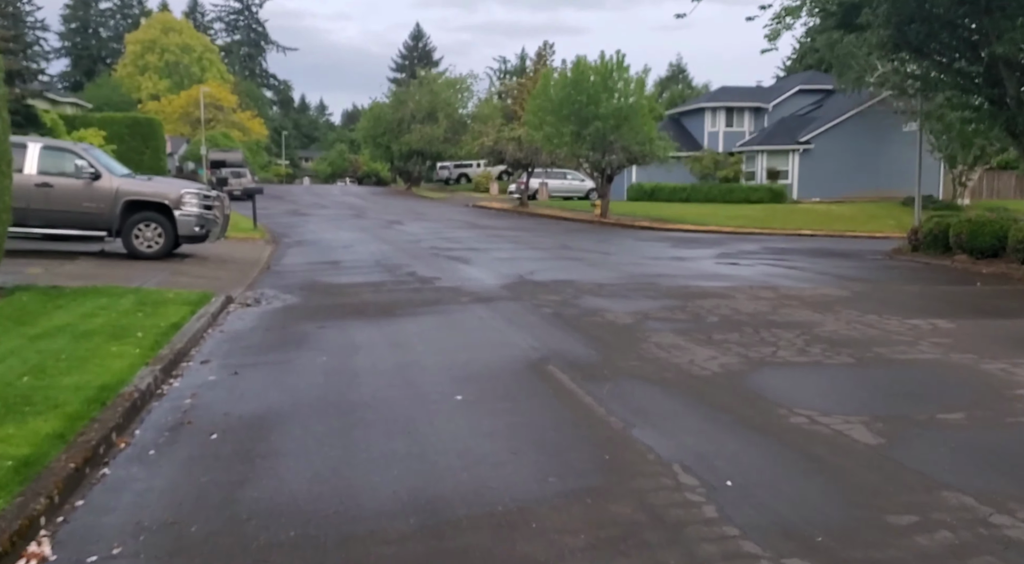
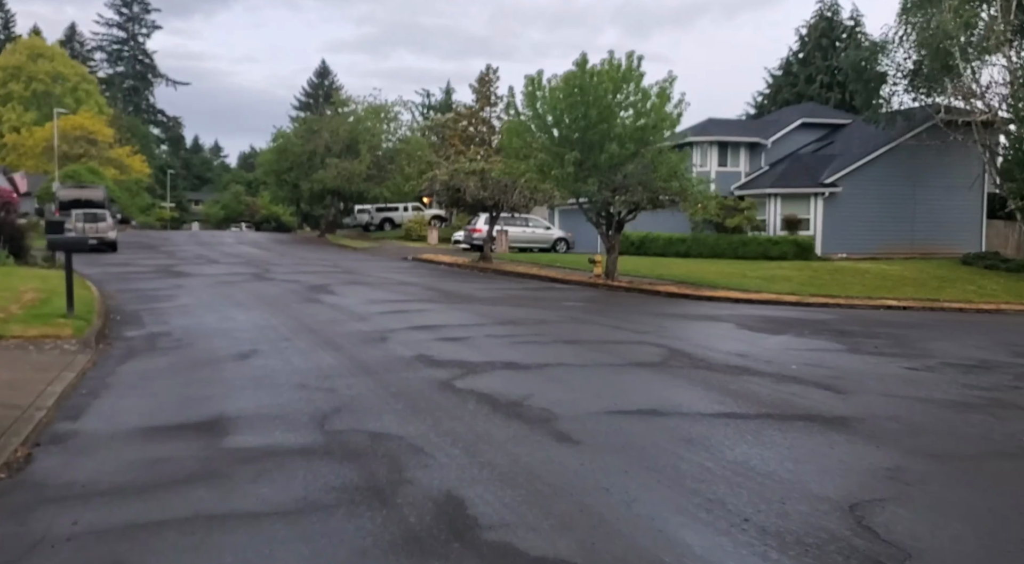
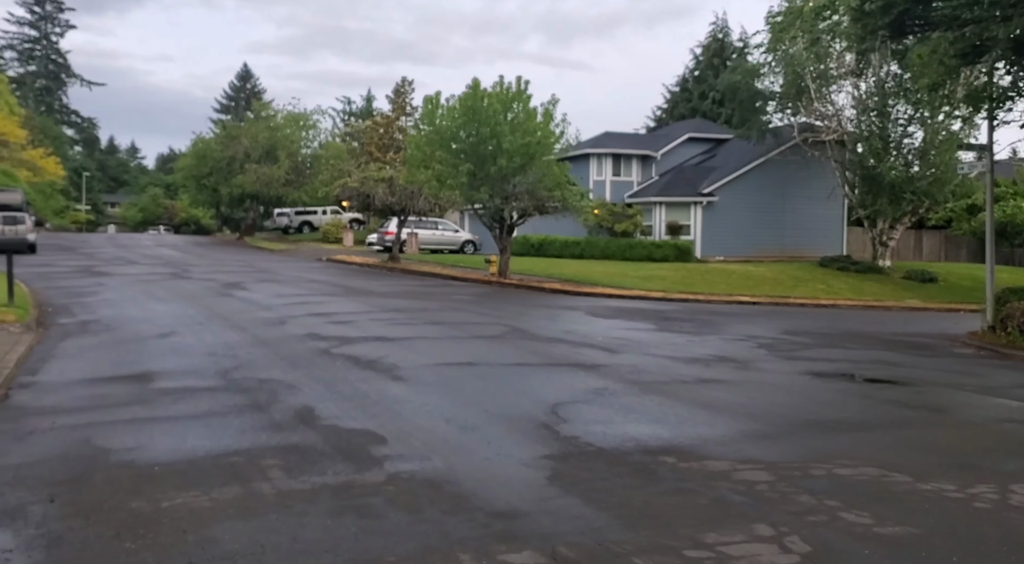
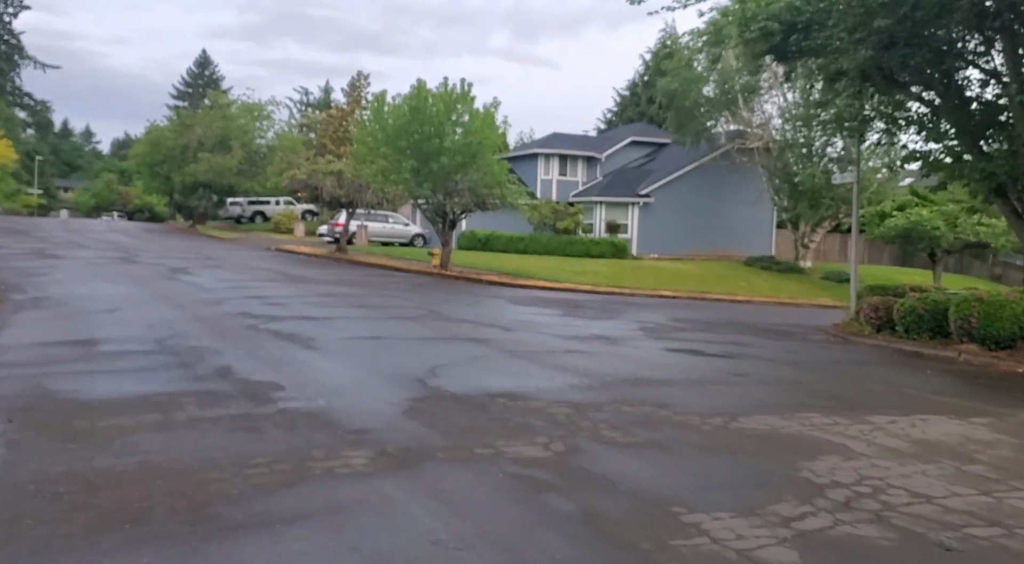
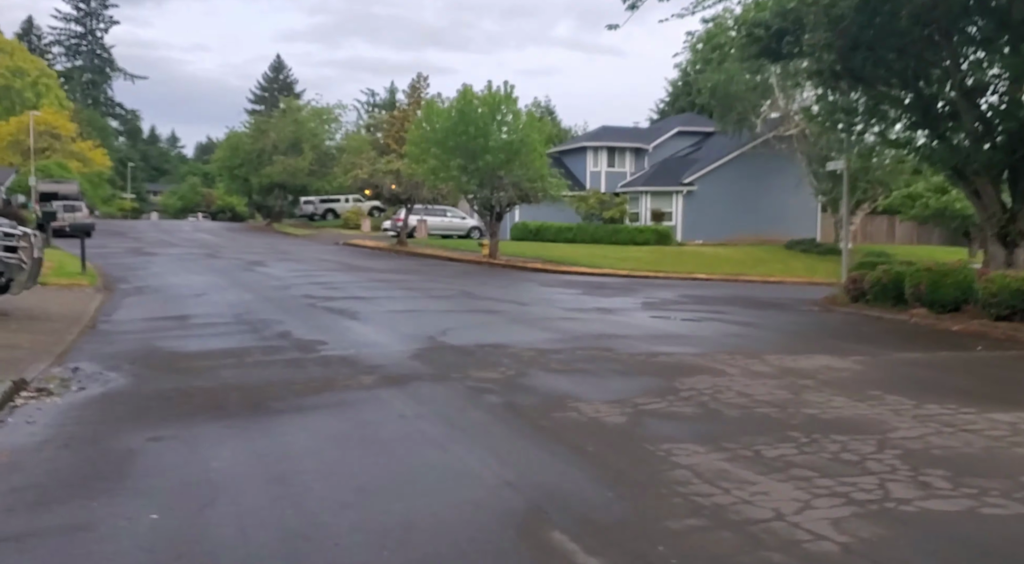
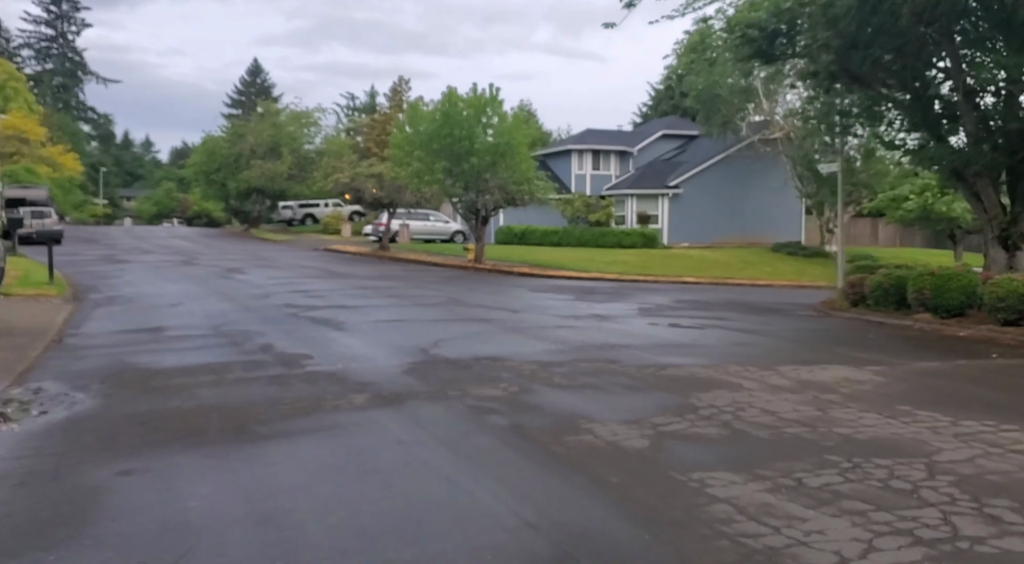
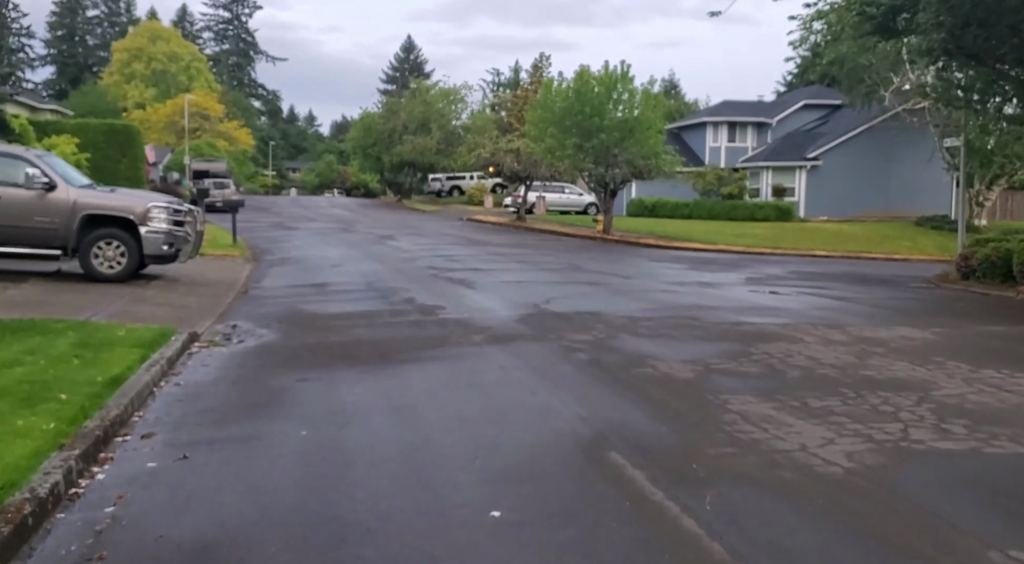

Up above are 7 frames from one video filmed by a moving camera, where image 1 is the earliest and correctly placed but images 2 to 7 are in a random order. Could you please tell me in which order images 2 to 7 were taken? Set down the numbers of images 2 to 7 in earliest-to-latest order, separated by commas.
7, 5, 6, 4, 3, 2
